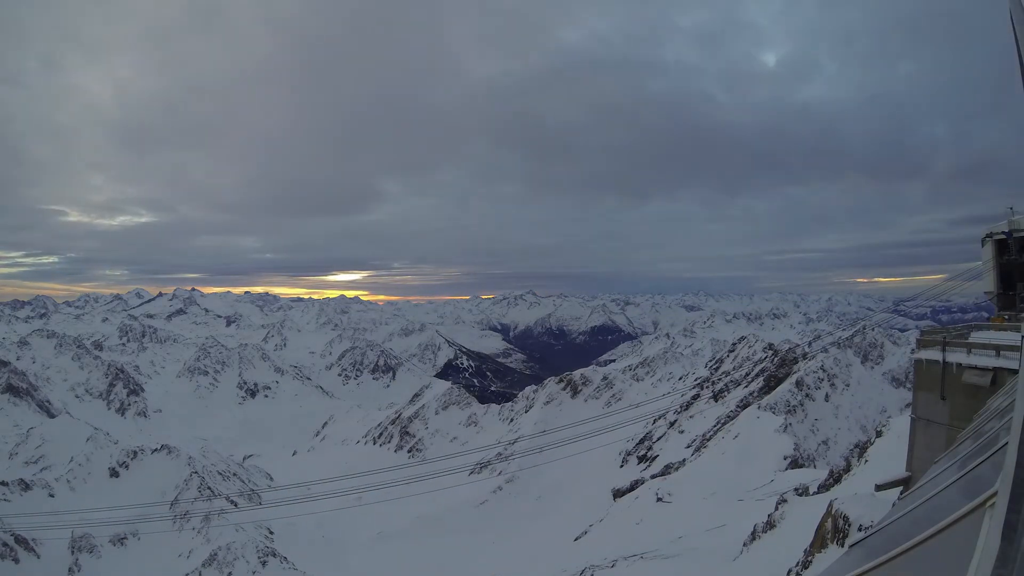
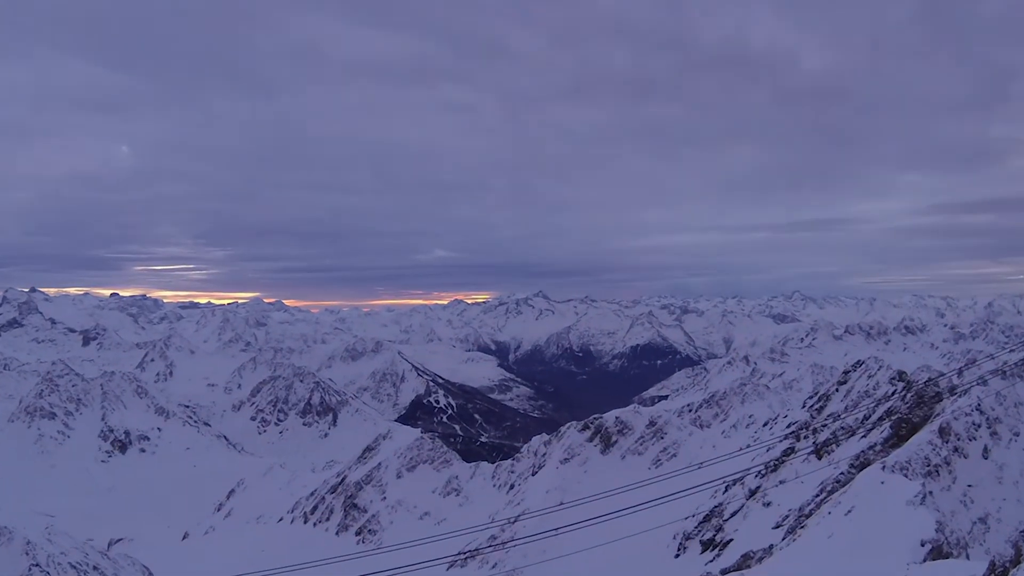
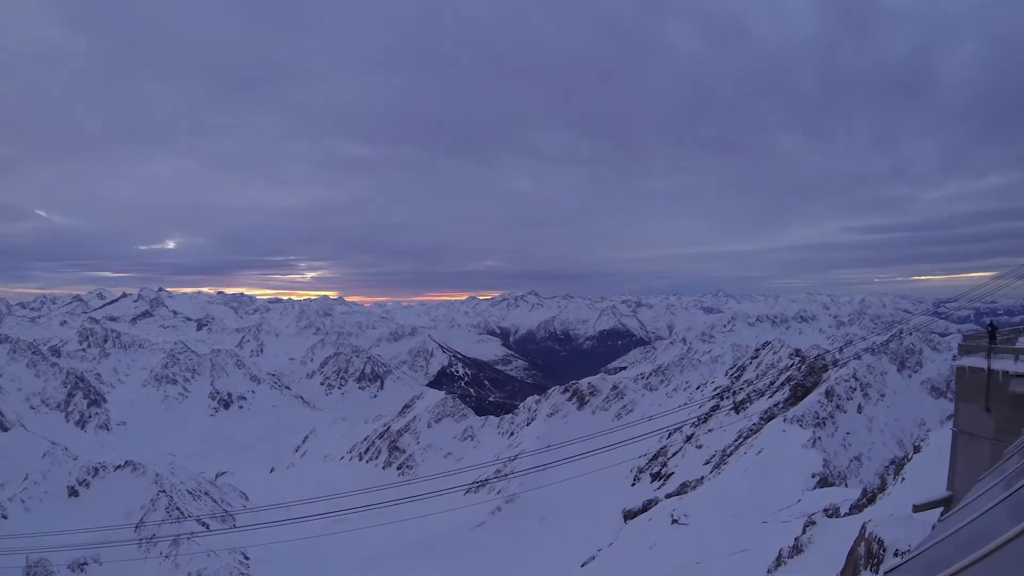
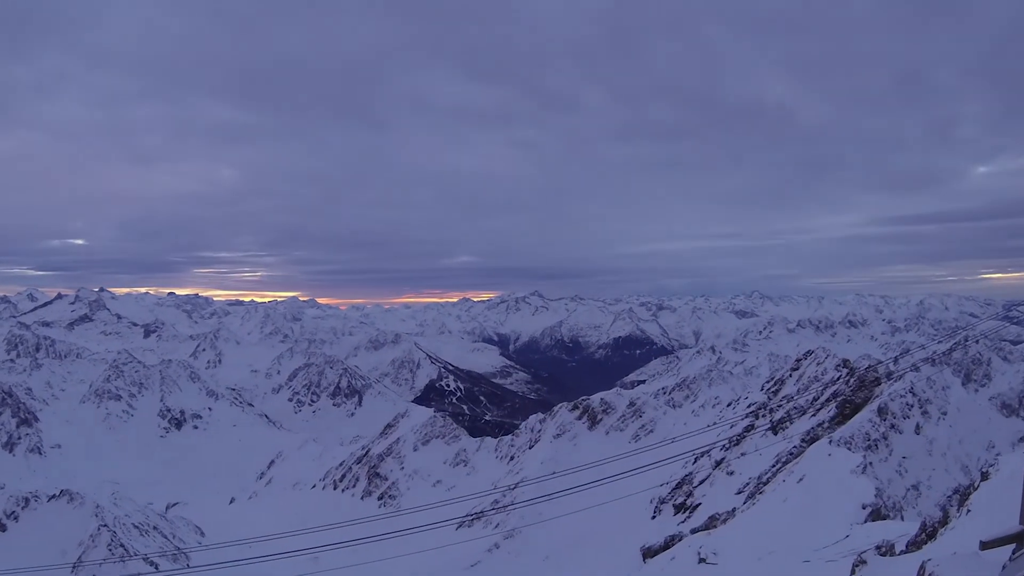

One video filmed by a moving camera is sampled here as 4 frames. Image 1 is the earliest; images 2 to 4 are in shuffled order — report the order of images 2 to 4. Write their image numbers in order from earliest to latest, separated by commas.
3, 4, 2
